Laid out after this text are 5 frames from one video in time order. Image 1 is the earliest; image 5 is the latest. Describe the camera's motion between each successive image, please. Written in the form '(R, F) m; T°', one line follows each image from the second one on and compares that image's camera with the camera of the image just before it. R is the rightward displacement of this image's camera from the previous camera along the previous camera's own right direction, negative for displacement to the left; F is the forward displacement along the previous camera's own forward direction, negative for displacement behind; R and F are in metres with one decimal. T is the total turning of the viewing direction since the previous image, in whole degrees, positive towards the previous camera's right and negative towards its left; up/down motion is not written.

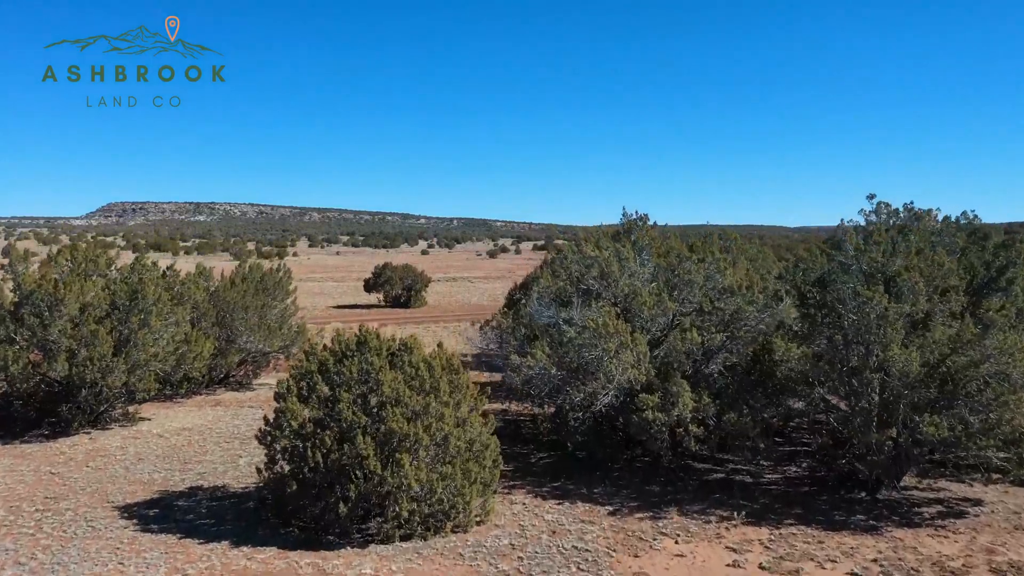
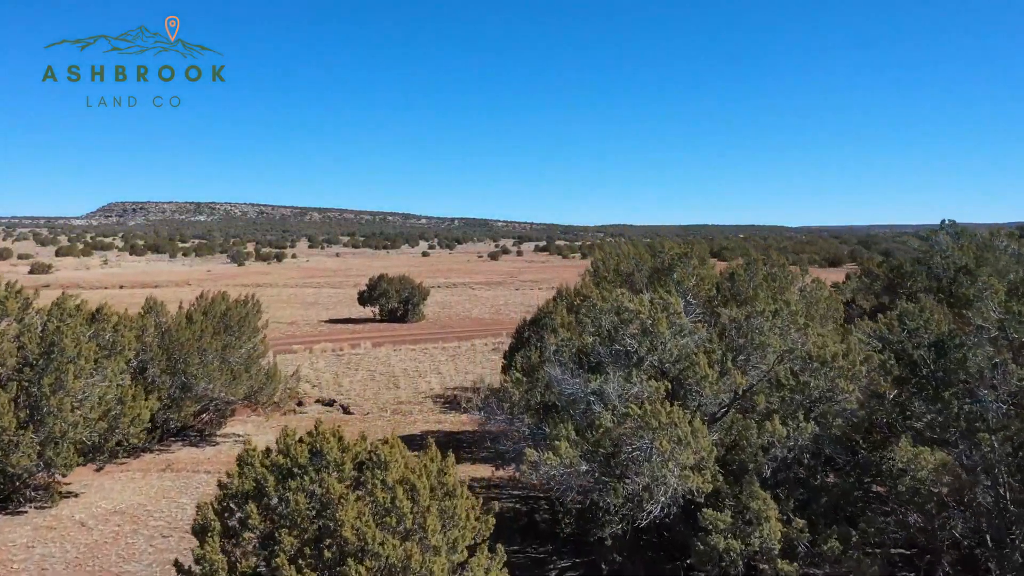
(-0.1, +1.9) m; 0°
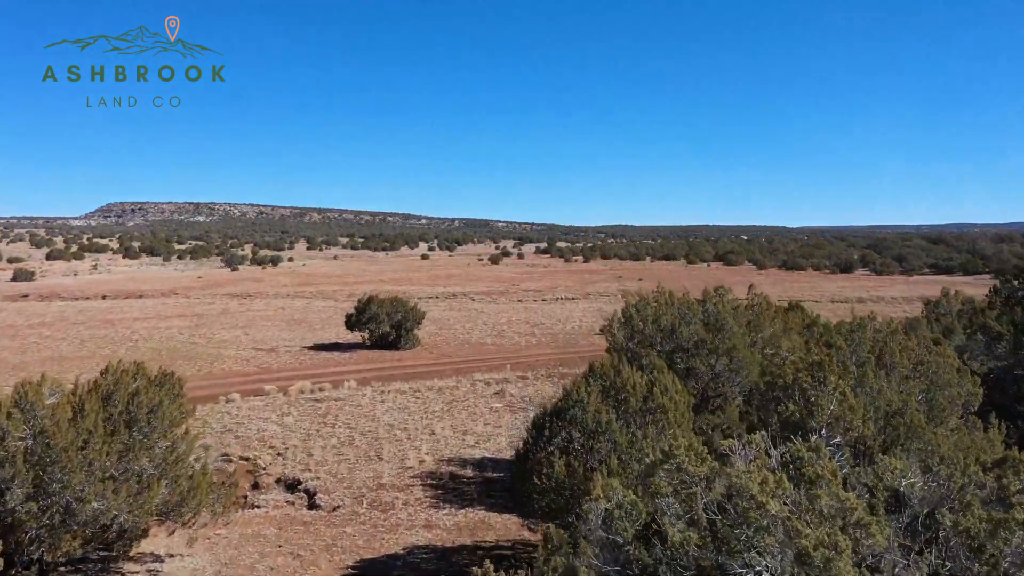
(-0.1, +2.8) m; 0°
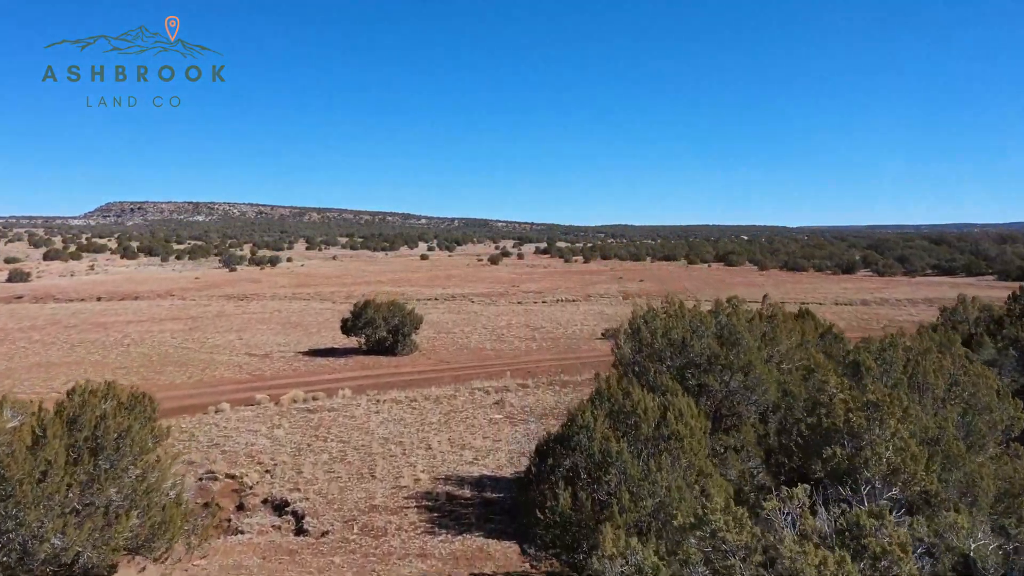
(0.0, +0.6) m; 0°
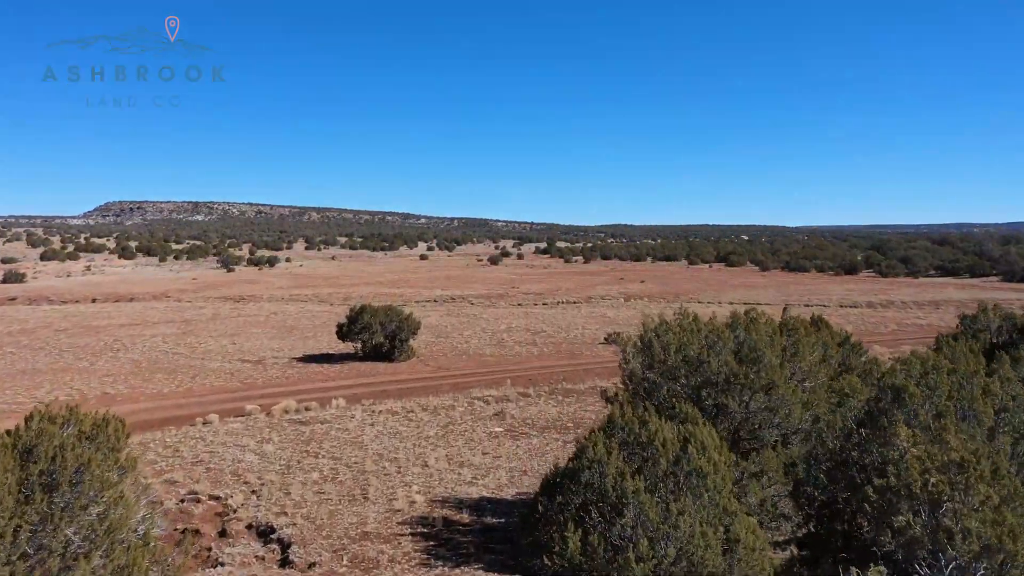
(0.0, +0.7) m; 0°
